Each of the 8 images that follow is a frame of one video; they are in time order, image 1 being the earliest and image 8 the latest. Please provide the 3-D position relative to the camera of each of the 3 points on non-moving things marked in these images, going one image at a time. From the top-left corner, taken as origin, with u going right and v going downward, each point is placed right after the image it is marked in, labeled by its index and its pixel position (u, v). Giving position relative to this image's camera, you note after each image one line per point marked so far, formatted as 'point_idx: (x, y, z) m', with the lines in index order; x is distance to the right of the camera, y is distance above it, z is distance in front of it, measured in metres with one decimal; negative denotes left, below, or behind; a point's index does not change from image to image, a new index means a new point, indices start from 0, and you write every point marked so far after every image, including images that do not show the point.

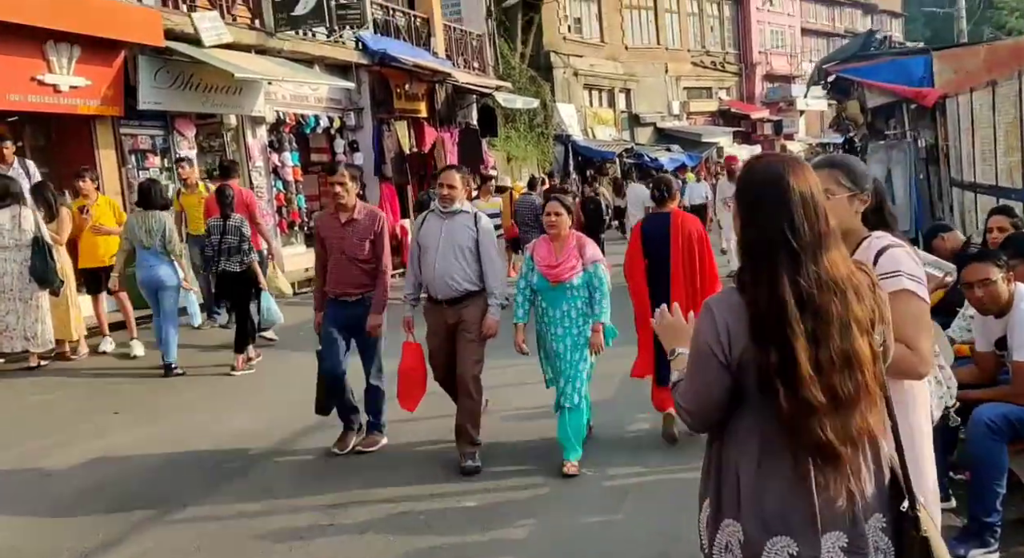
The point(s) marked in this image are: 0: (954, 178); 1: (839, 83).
0: (+4.8, +1.1, +11.7) m
1: (+4.3, +2.6, +14.0) m
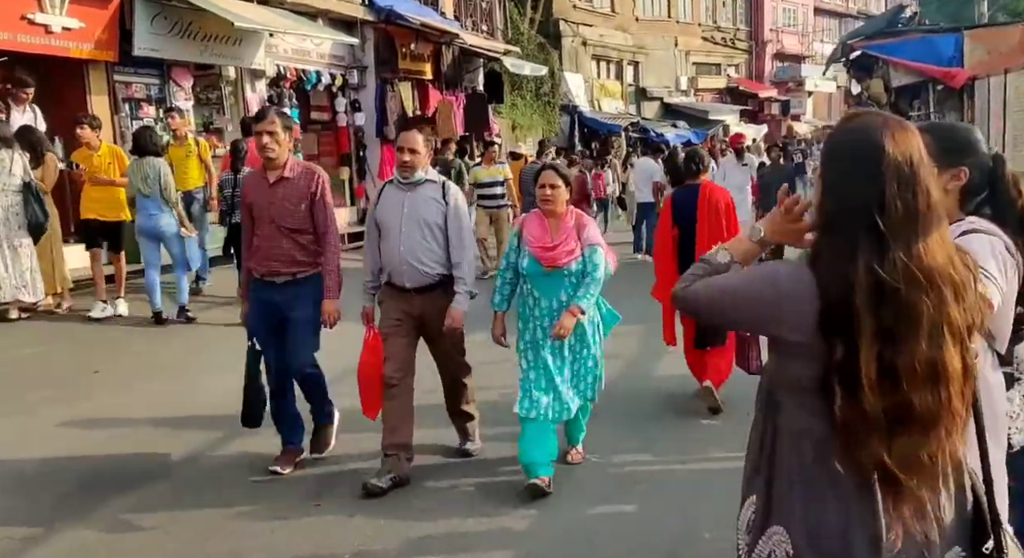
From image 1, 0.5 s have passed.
0: (+4.9, +1.2, +11.3) m
1: (+4.4, +2.8, +13.6) m
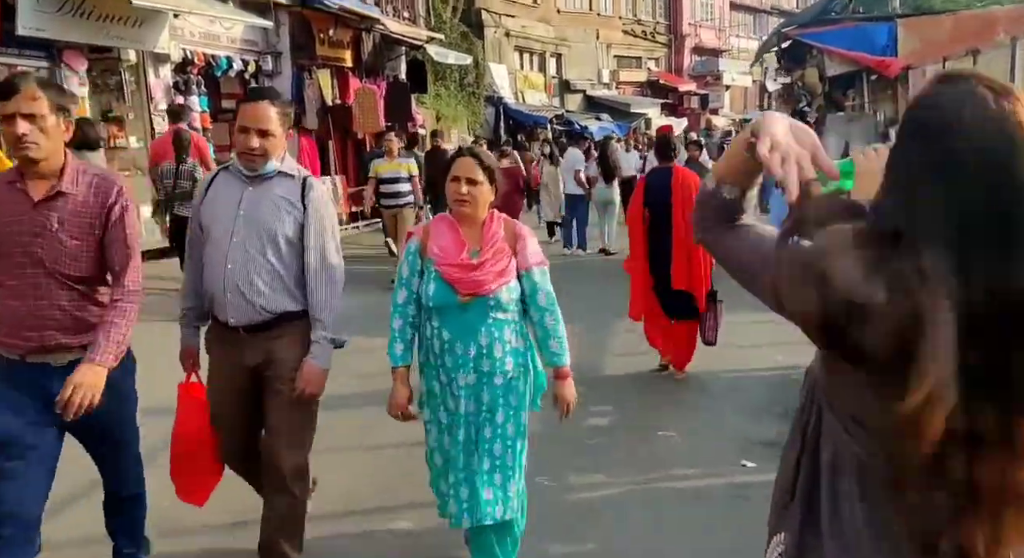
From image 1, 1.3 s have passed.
0: (+4.2, +1.3, +11.0) m
1: (+3.5, +2.9, +13.2) m
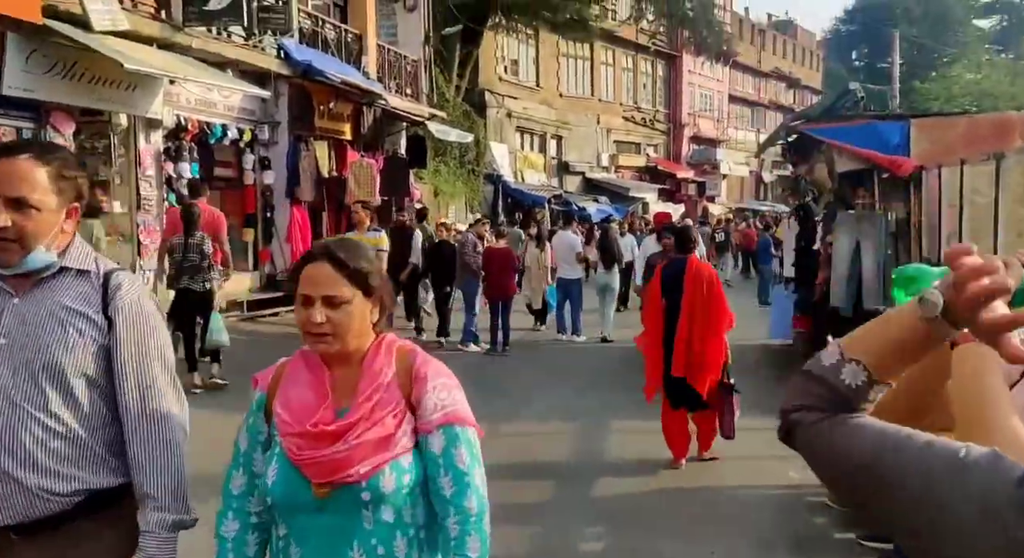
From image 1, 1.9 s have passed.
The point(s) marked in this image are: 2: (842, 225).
0: (+4.1, +0.2, +10.6) m
1: (+3.5, +1.7, +12.9) m
2: (+3.4, +0.6, +10.9) m
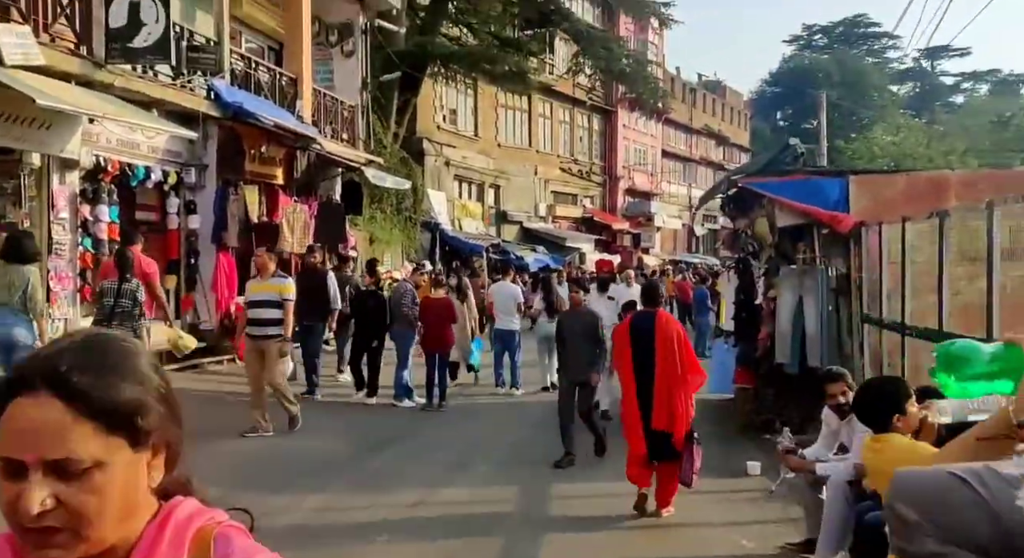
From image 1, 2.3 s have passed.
0: (+3.5, -0.3, +10.5) m
1: (+2.8, +1.0, +12.8) m
2: (+2.7, 0.0, +10.7) m
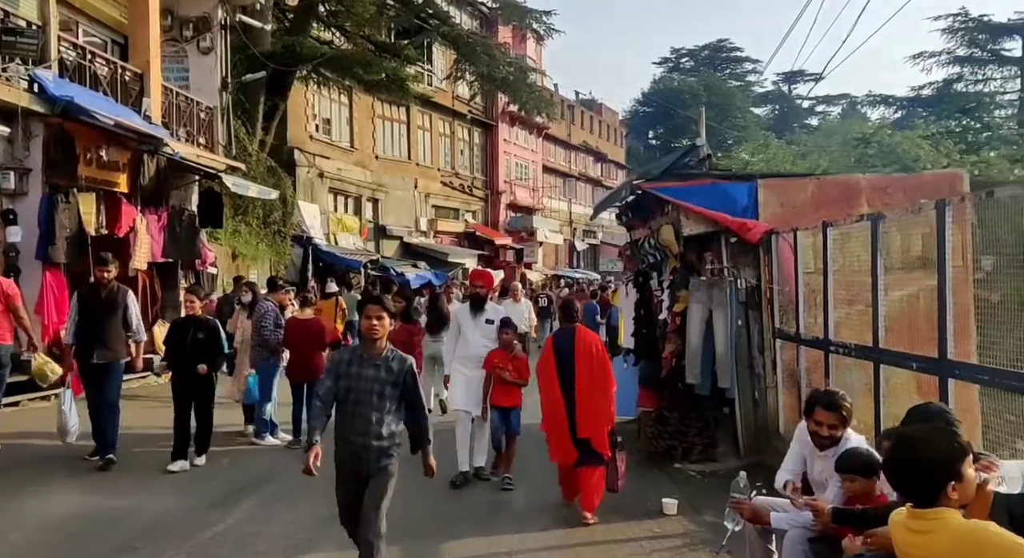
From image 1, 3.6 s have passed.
0: (+2.4, -0.4, +9.4) m
1: (+1.4, +0.8, +11.7) m
2: (+1.6, -0.1, +9.5) m
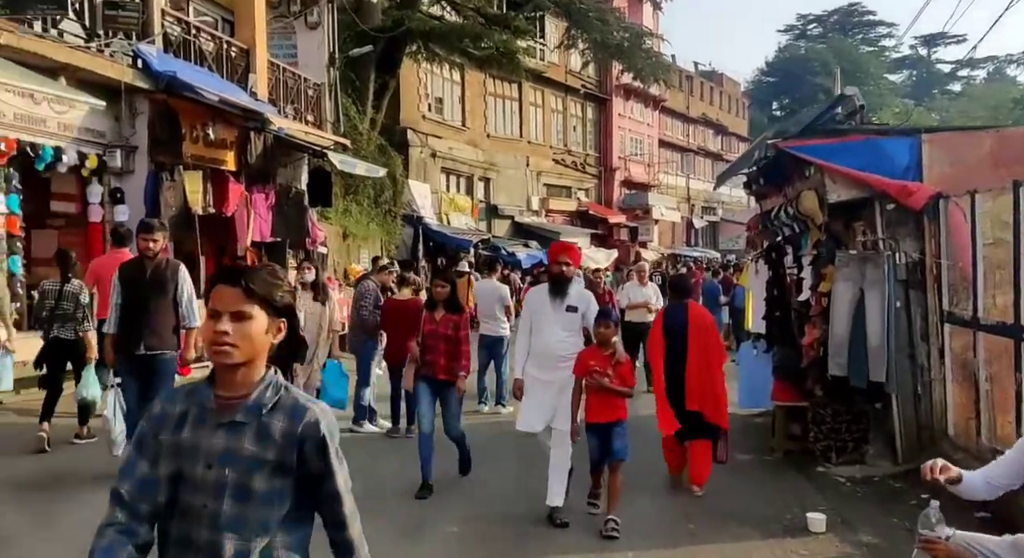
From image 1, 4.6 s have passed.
0: (+3.4, -0.3, +8.2) m
1: (+2.6, +1.1, +10.6) m
2: (+2.6, +0.1, +8.4) m
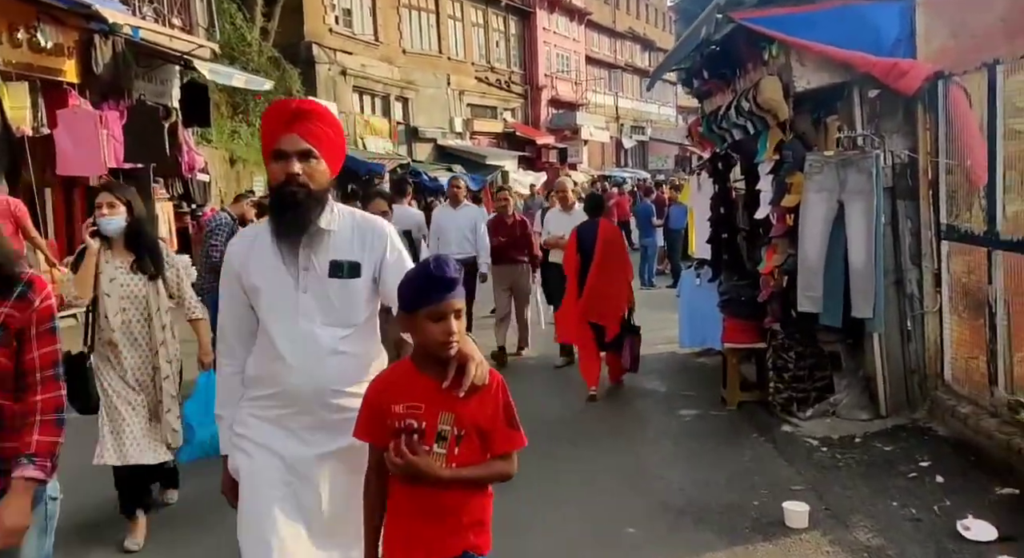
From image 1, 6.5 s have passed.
0: (+2.6, +0.3, +6.5) m
1: (+1.7, +1.8, +8.7) m
2: (+1.8, +0.6, +6.6) m
